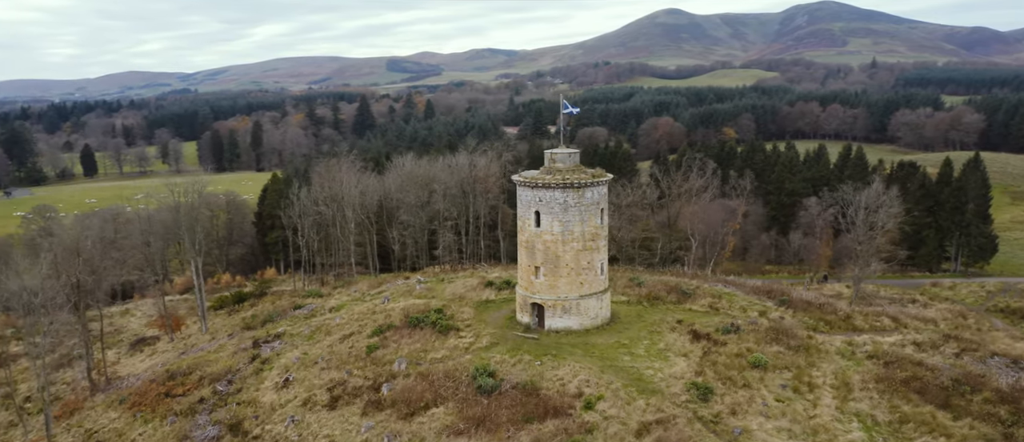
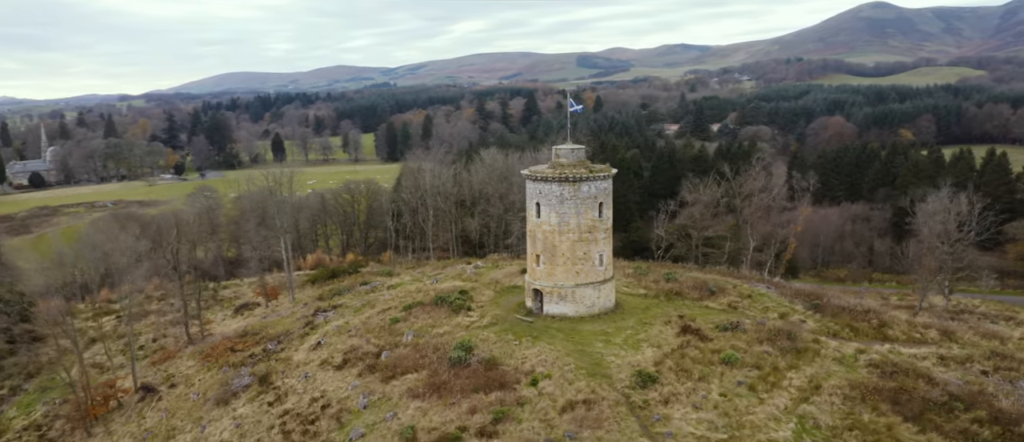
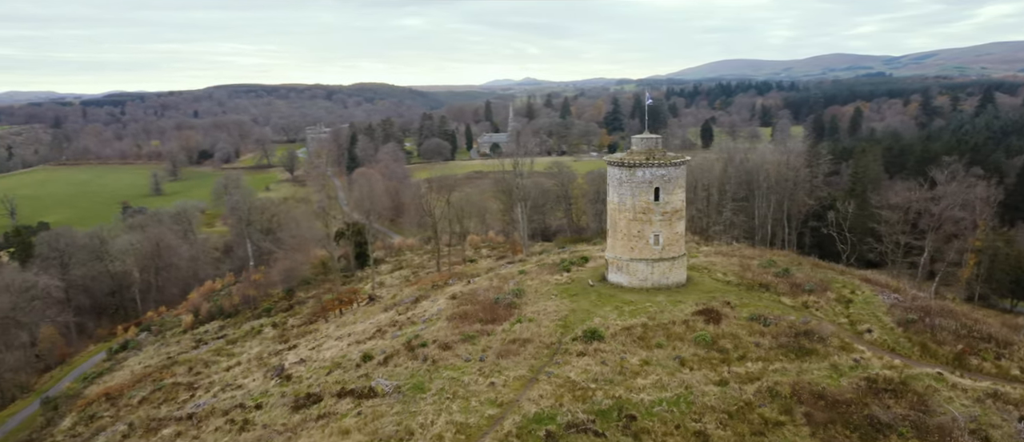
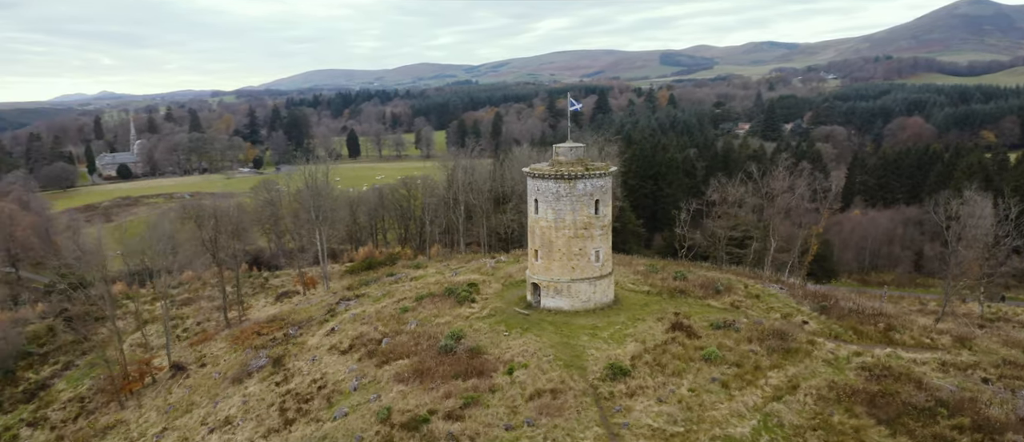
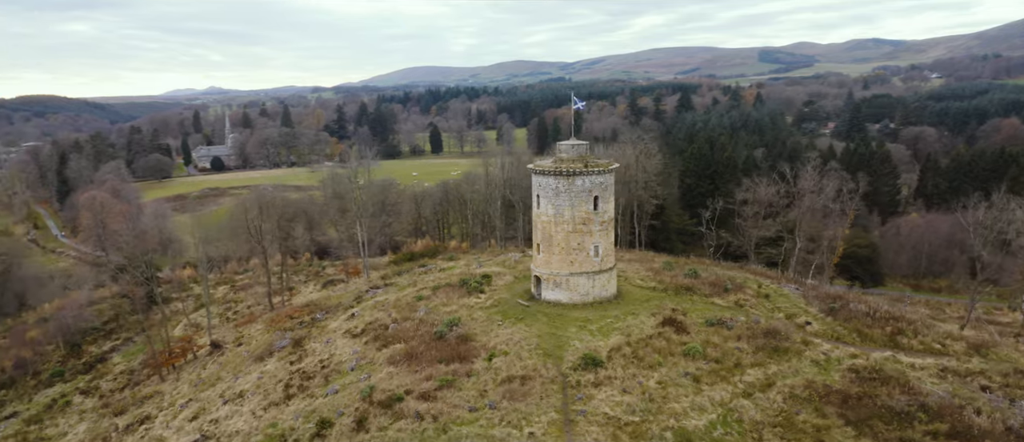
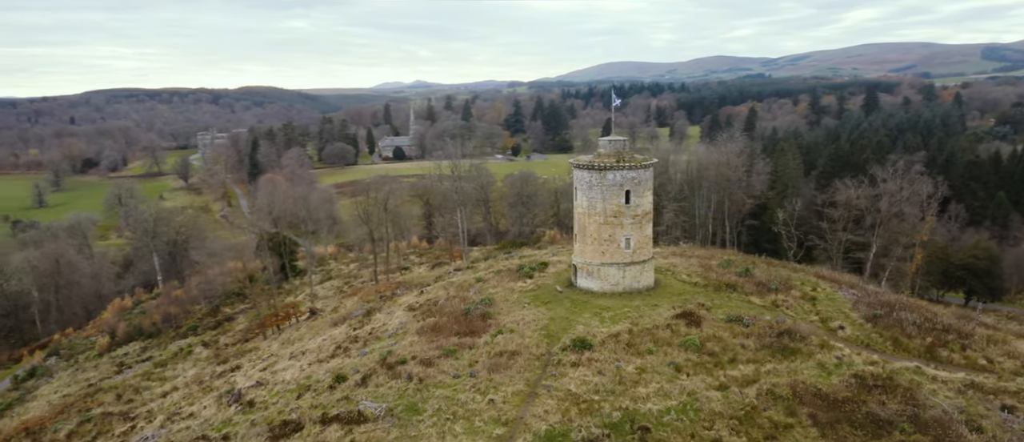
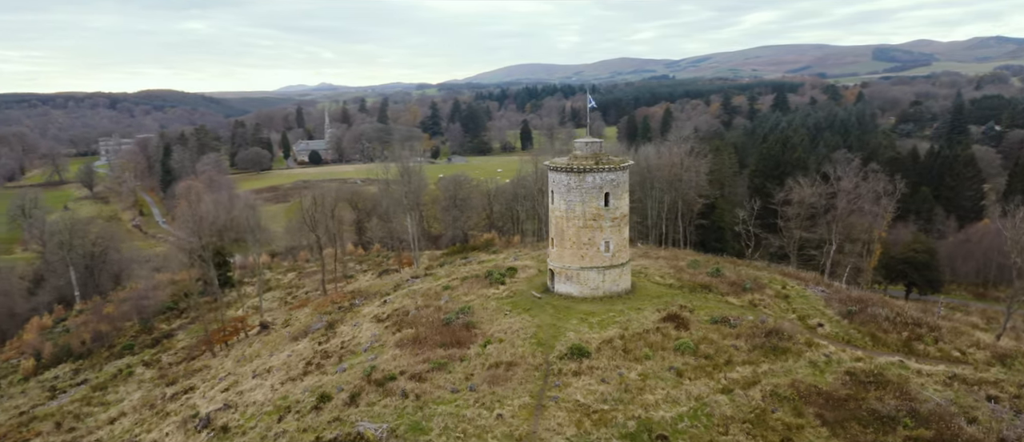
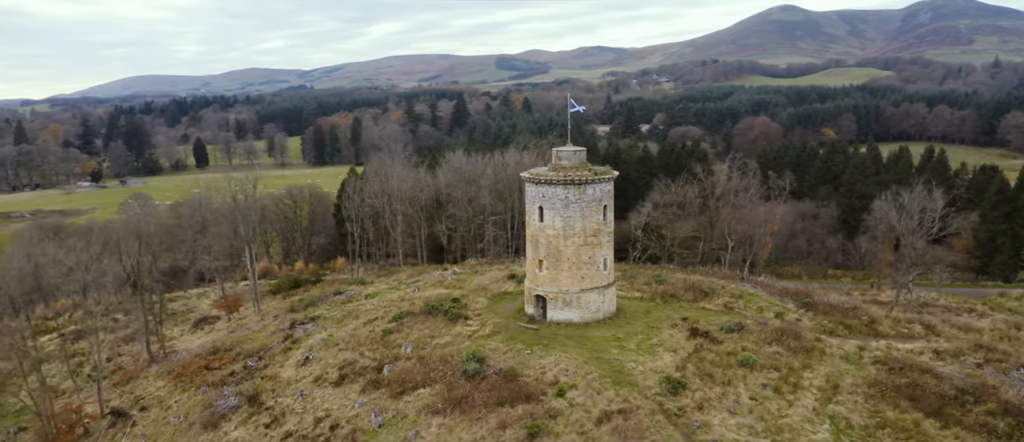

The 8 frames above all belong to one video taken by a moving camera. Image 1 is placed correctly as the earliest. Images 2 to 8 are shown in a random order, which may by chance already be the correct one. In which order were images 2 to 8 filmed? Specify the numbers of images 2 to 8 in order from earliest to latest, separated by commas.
8, 2, 4, 5, 7, 6, 3
